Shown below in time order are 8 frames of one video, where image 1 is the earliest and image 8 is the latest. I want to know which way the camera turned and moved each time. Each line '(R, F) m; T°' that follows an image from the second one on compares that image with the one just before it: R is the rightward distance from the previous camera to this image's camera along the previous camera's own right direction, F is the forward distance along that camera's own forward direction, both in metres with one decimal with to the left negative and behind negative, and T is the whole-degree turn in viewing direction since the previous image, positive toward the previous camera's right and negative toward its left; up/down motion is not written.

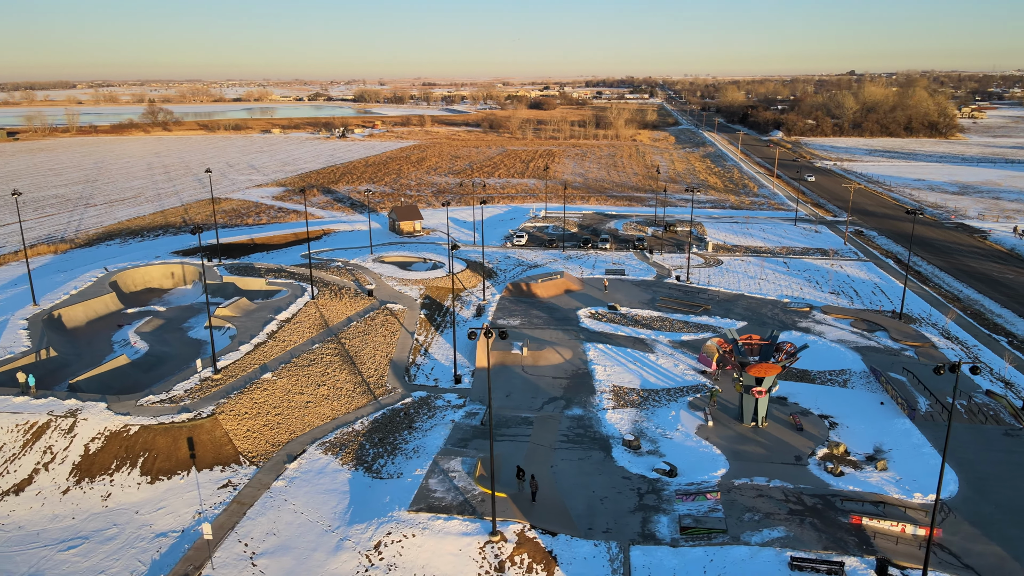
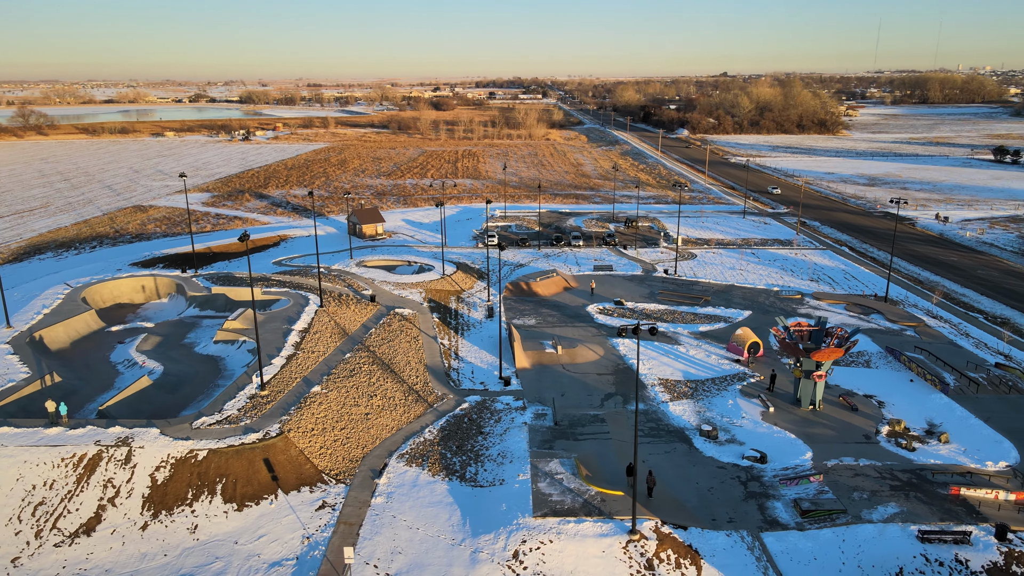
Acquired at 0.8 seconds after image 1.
(-5.9, +0.8) m; +8°
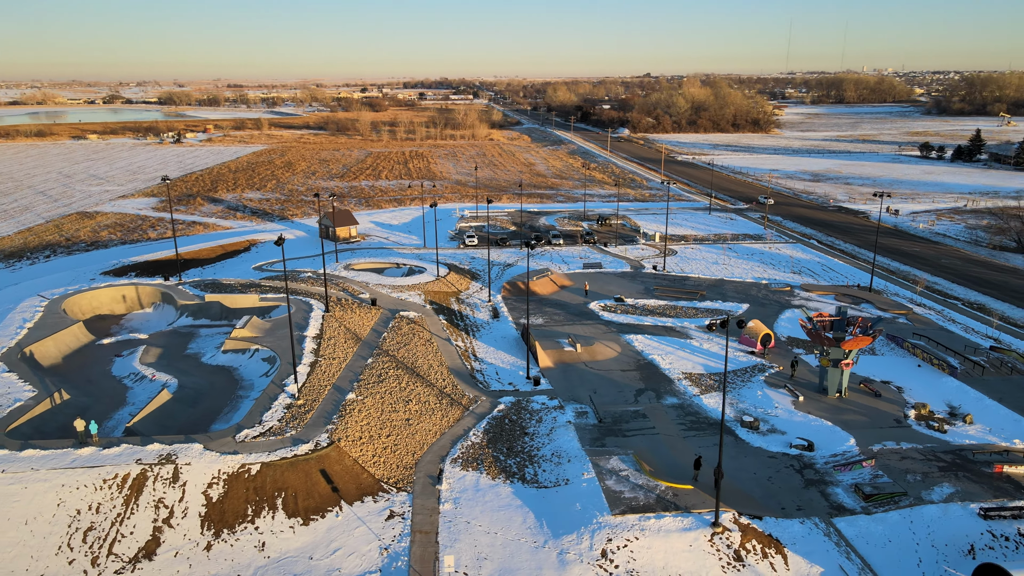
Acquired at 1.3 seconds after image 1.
(-3.7, +0.4) m; +5°
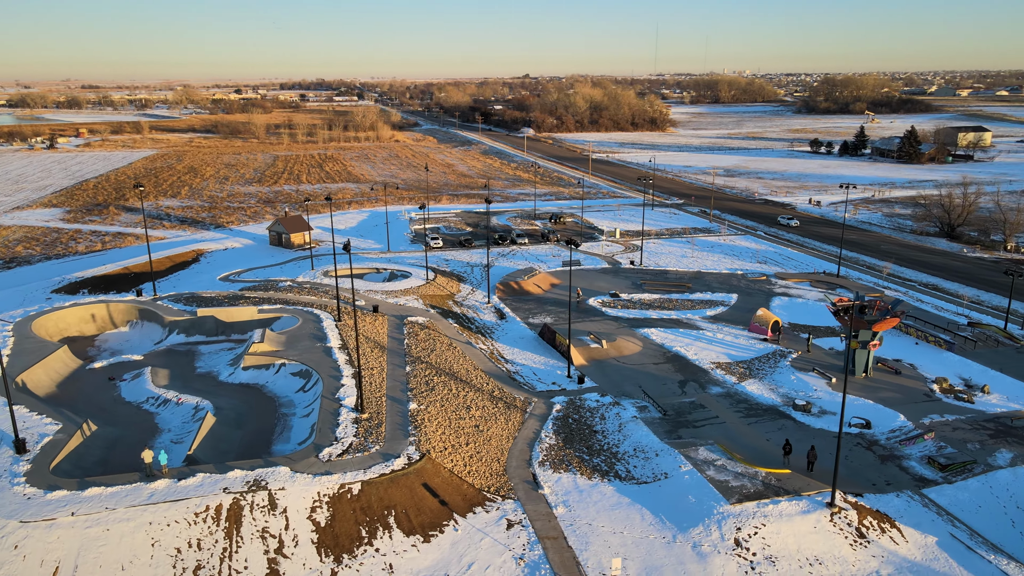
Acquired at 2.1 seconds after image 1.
(-5.9, +0.8) m; +8°
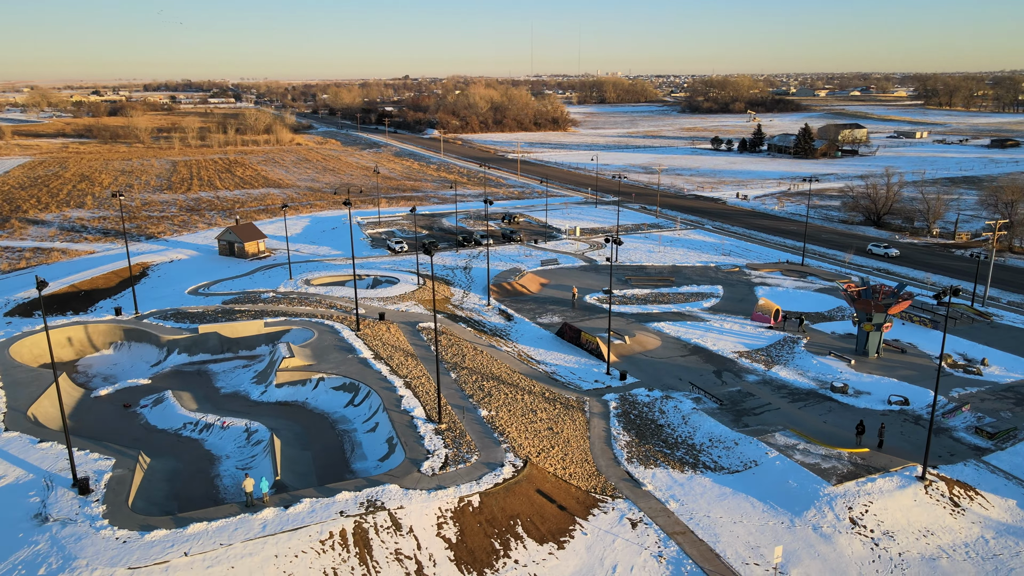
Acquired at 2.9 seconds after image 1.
(-5.9, +0.7) m; +8°
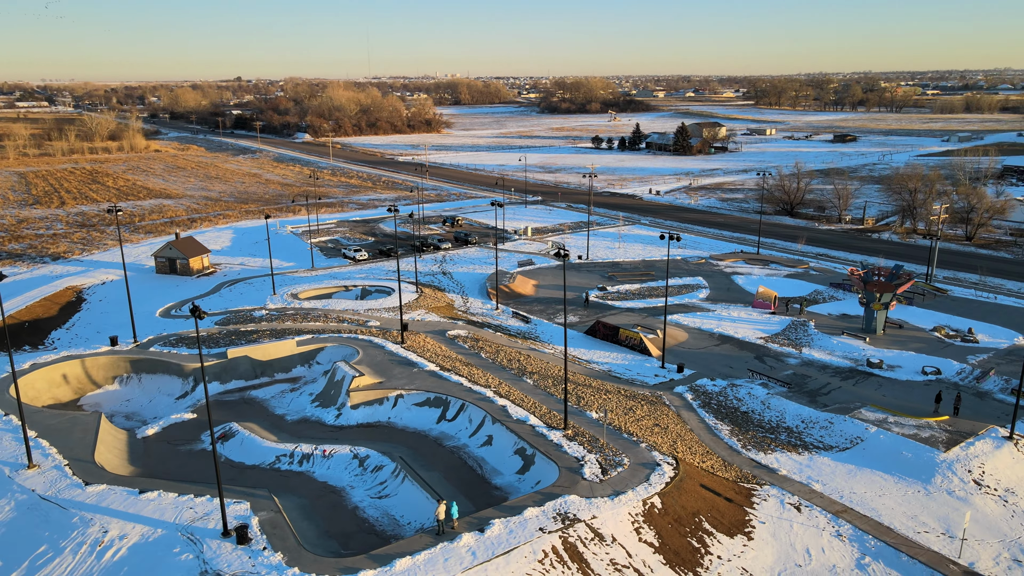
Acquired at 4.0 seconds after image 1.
(-8.1, +1.2) m; +11°
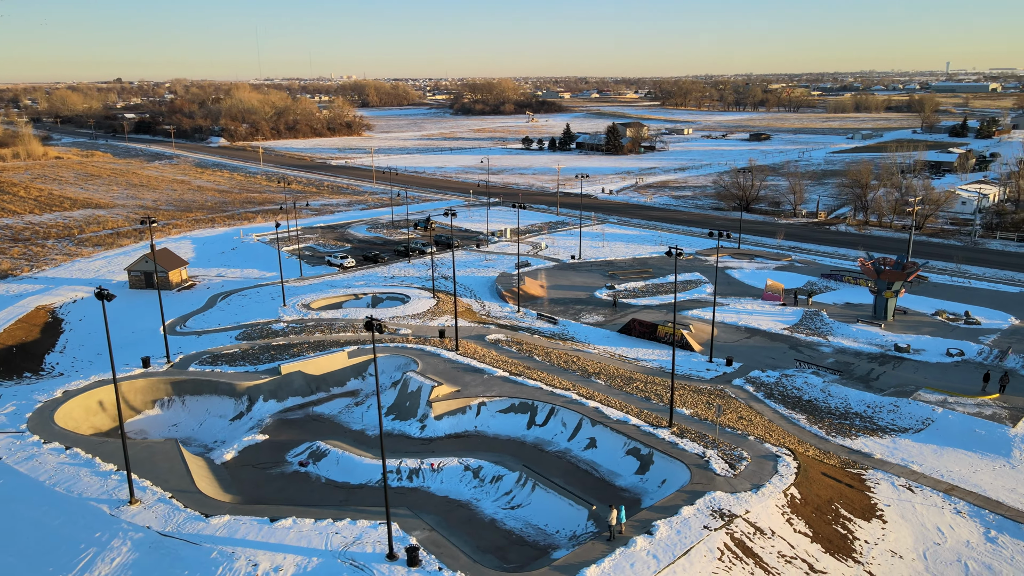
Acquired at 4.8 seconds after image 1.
(-5.9, +0.6) m; +7°
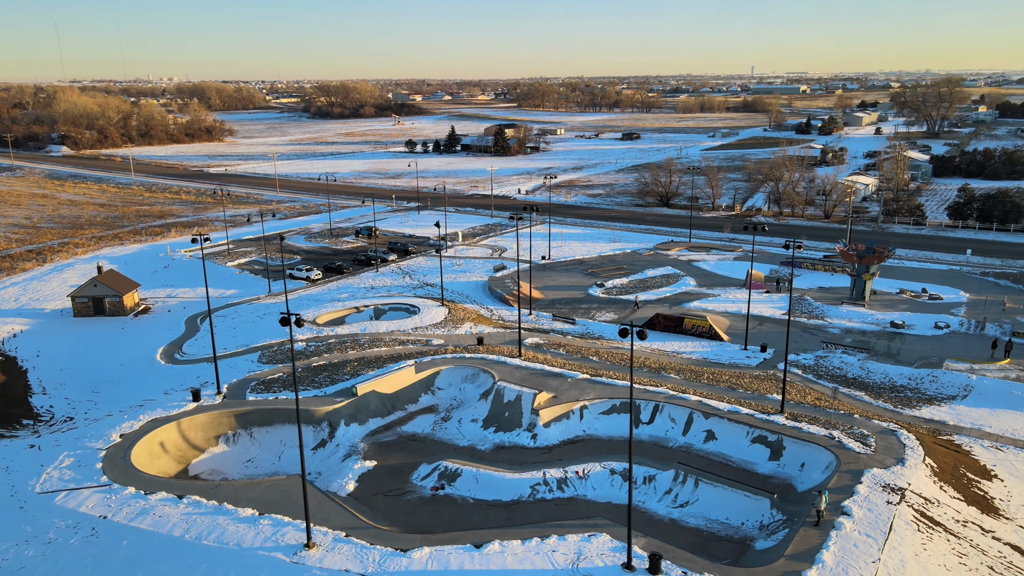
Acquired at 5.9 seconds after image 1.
(-8.2, +1.1) m; +11°
